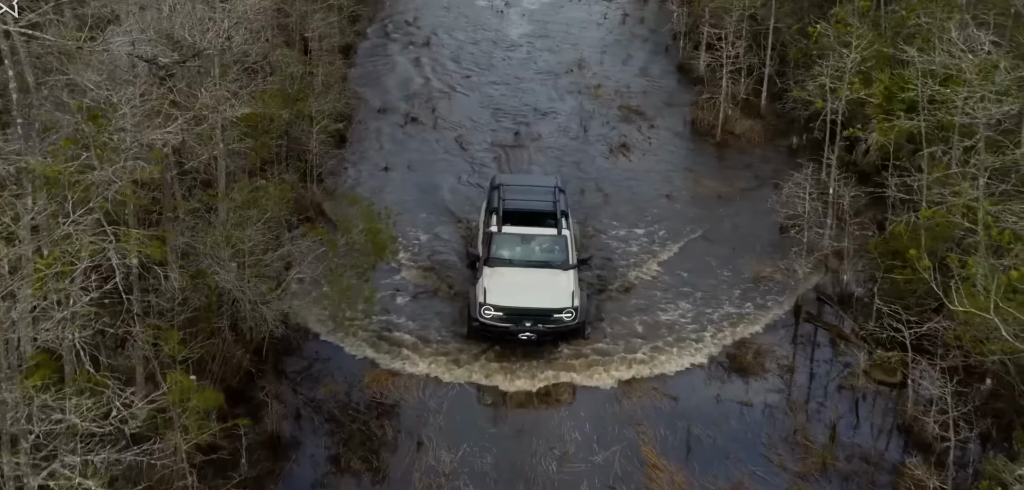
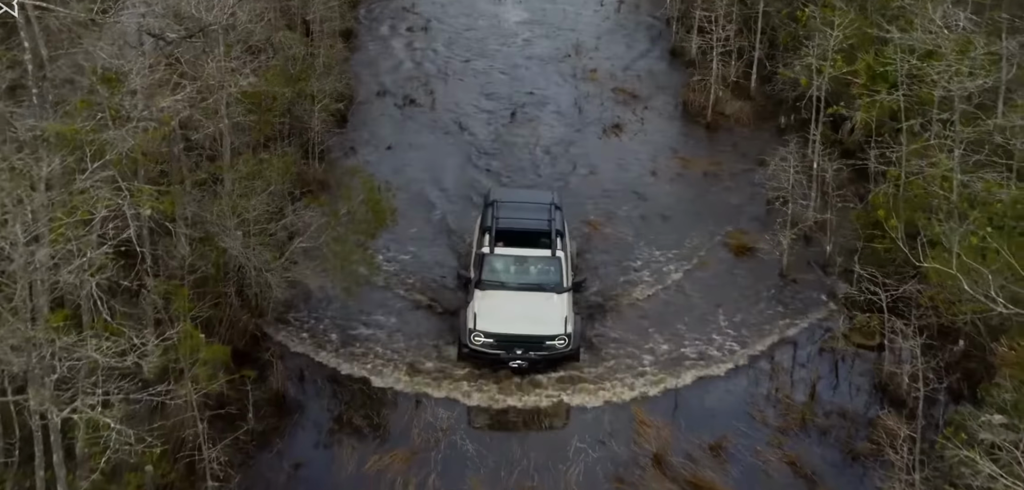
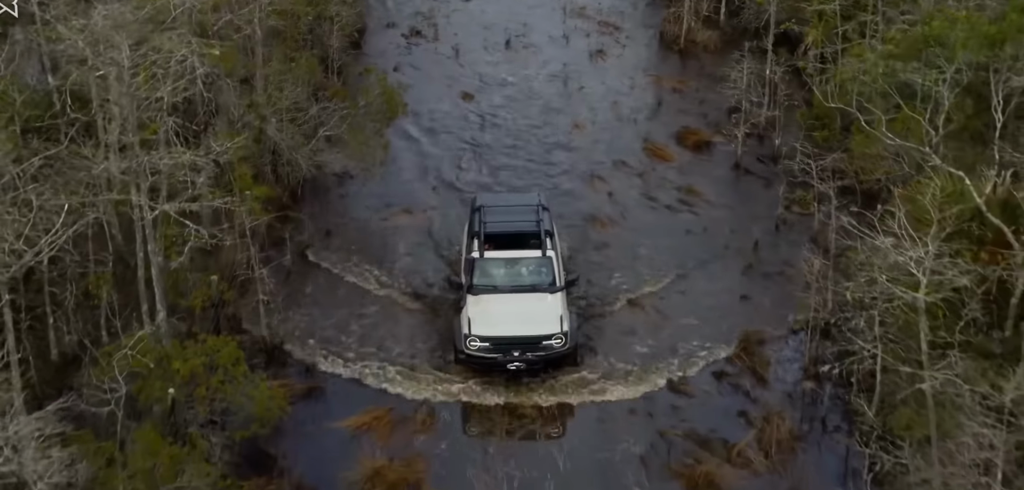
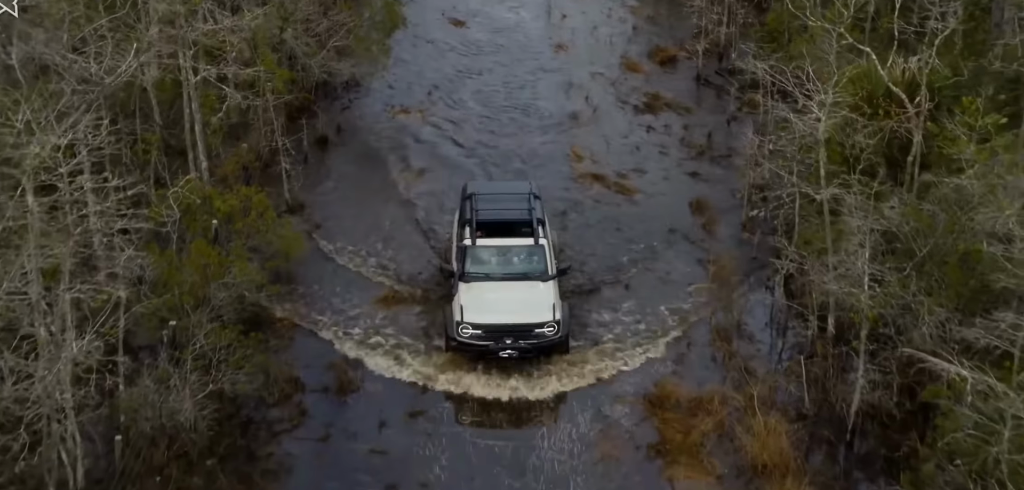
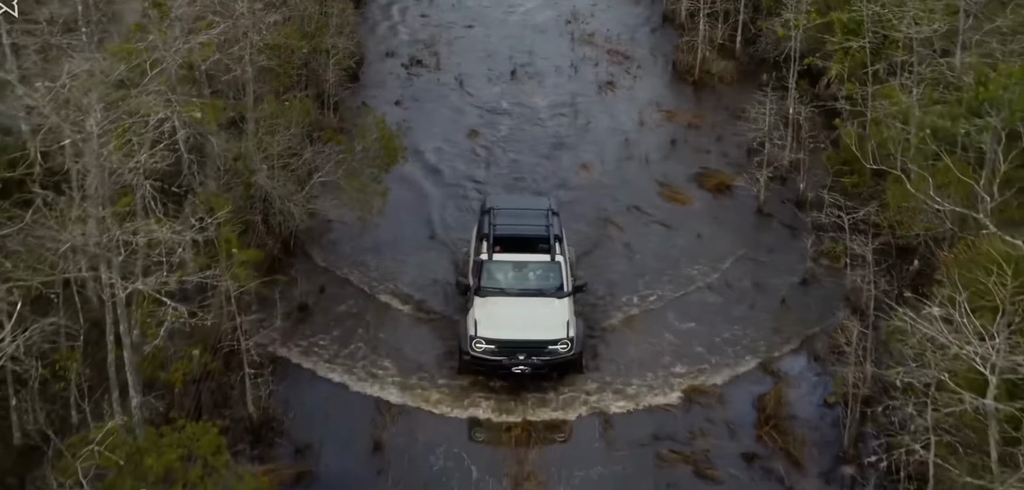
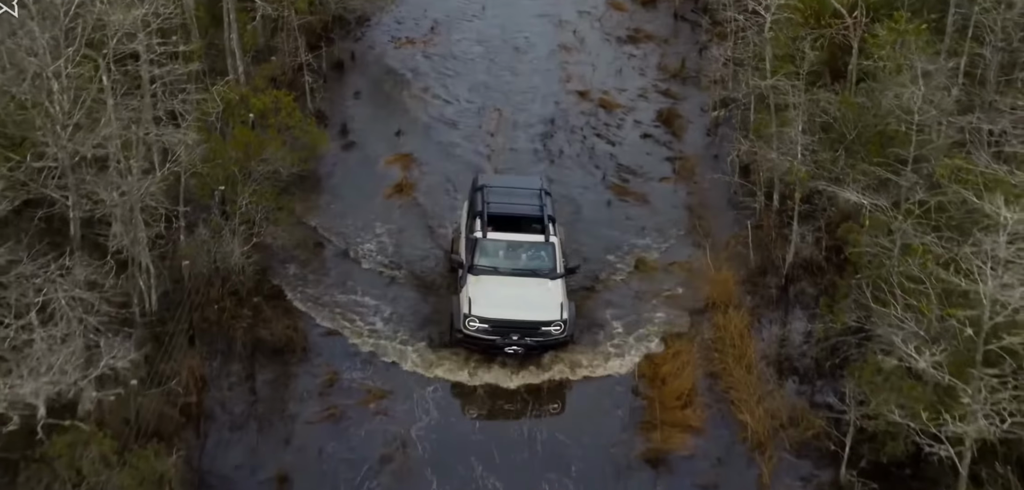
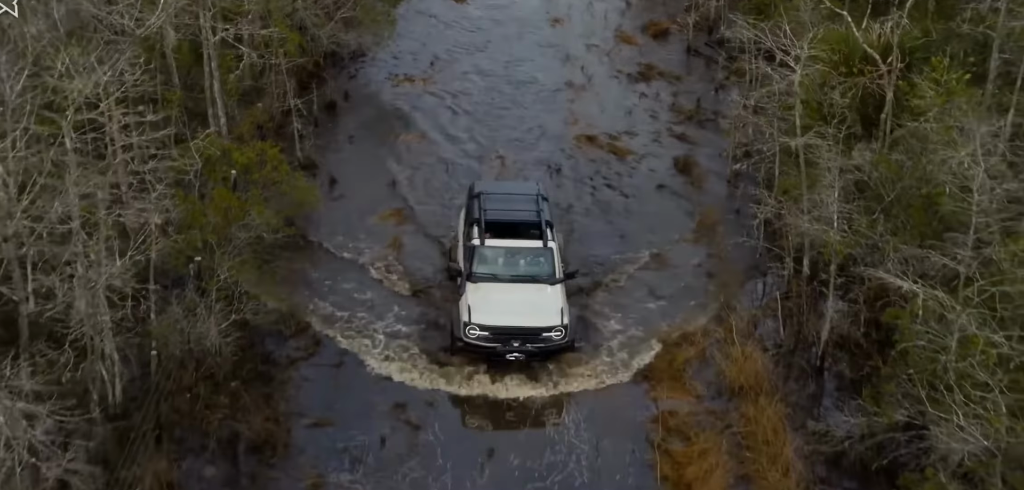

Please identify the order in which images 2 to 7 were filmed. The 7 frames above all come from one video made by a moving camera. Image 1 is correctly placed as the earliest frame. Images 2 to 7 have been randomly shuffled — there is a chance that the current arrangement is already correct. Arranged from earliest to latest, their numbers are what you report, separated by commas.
2, 5, 3, 4, 7, 6
